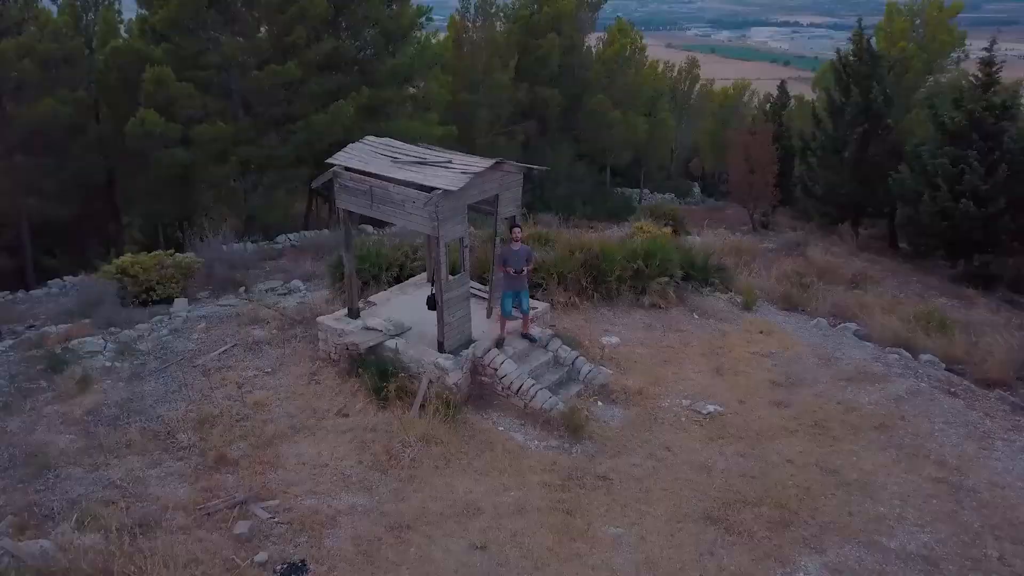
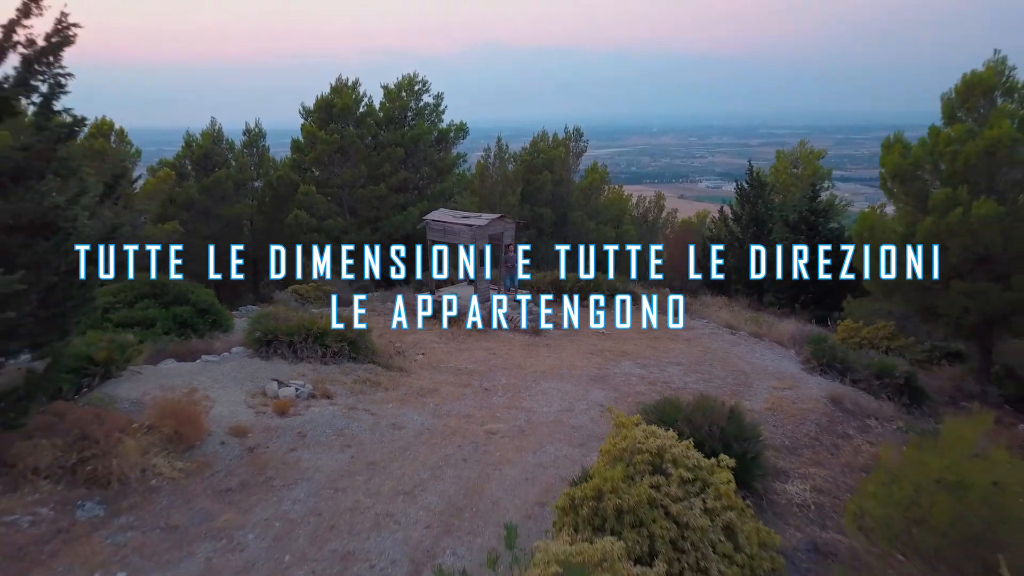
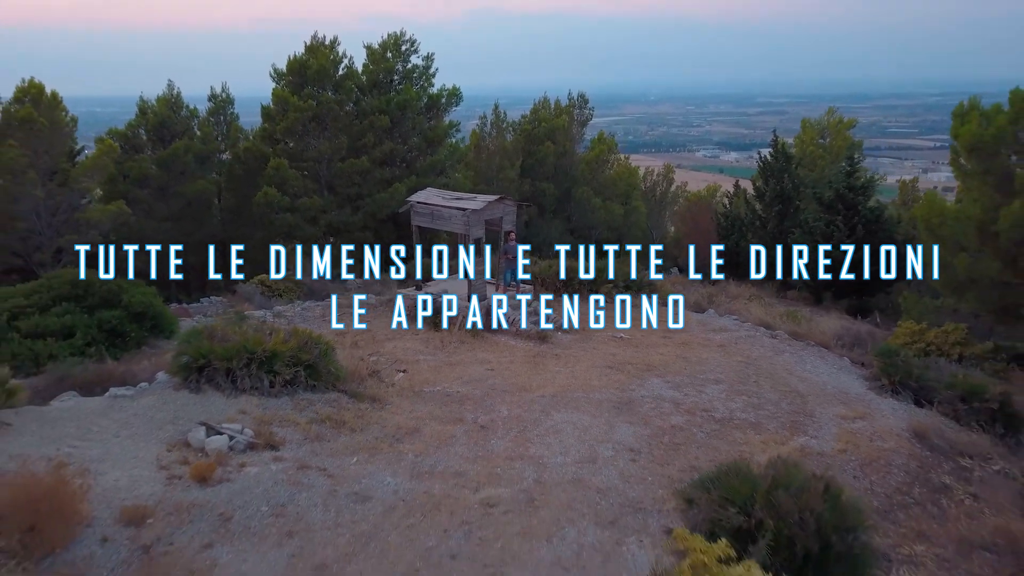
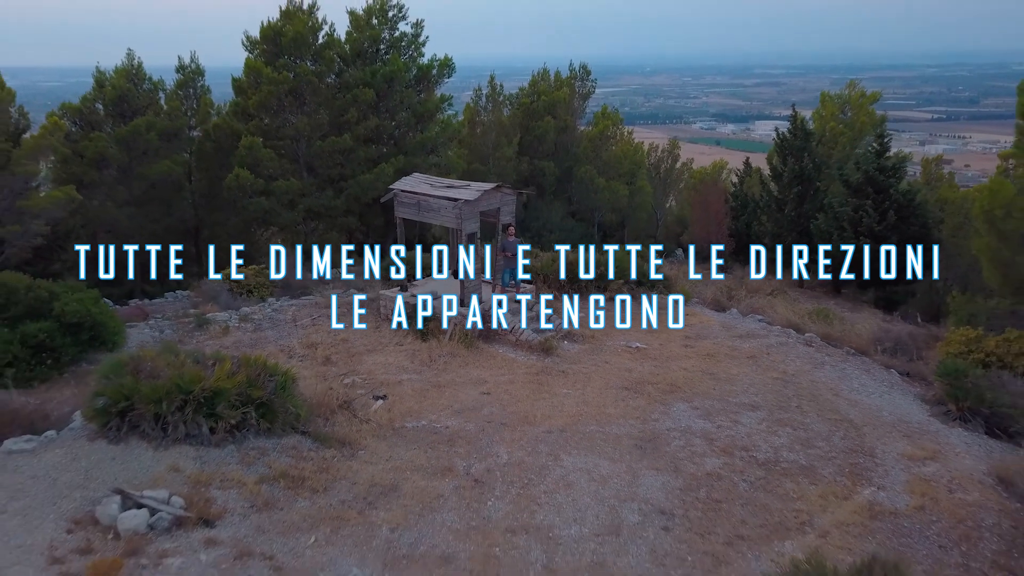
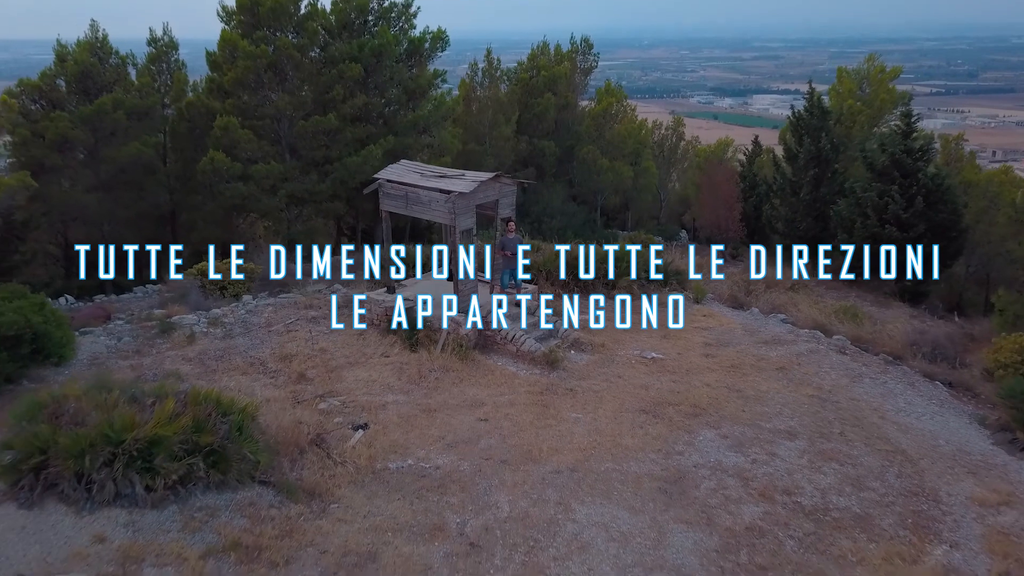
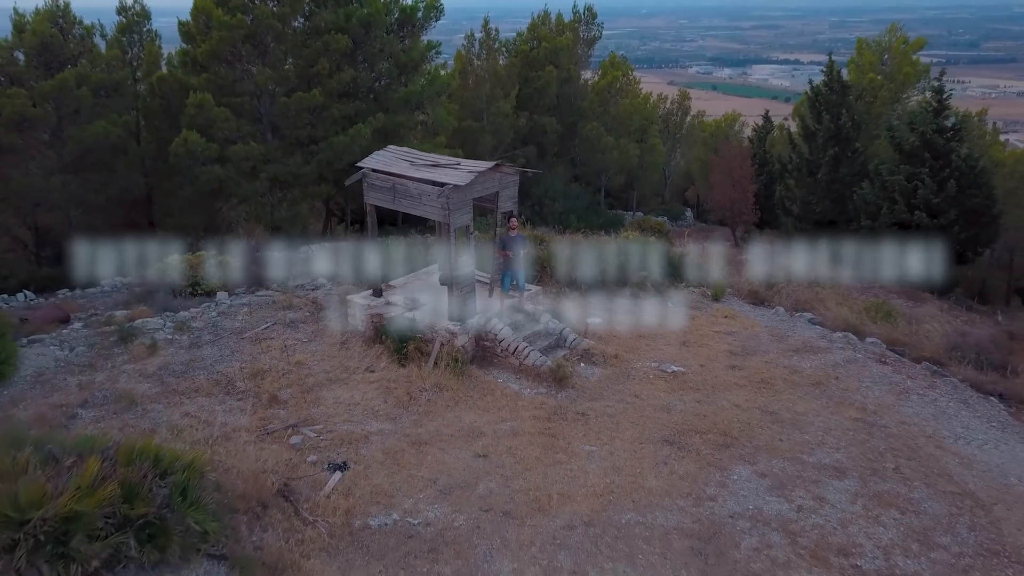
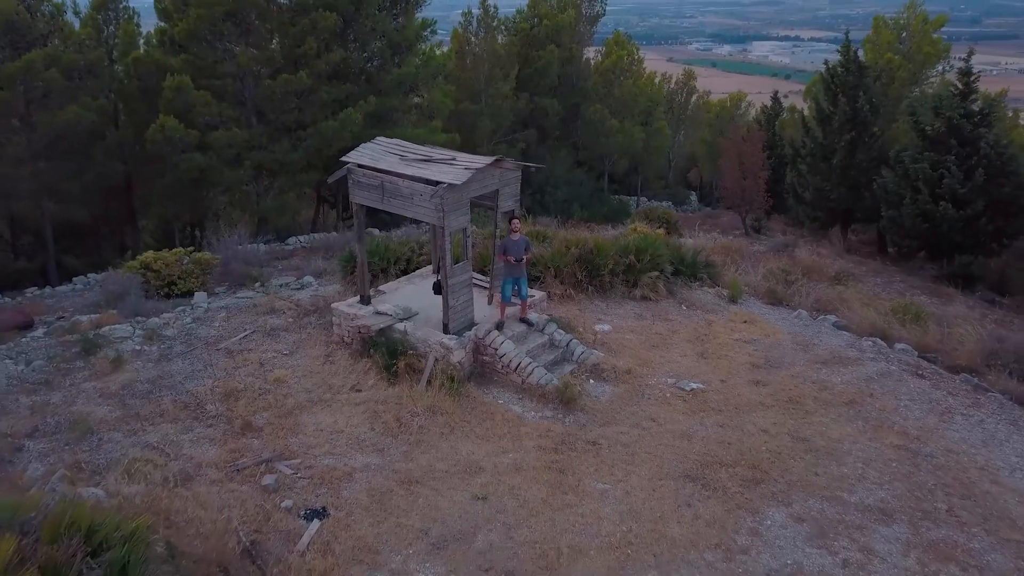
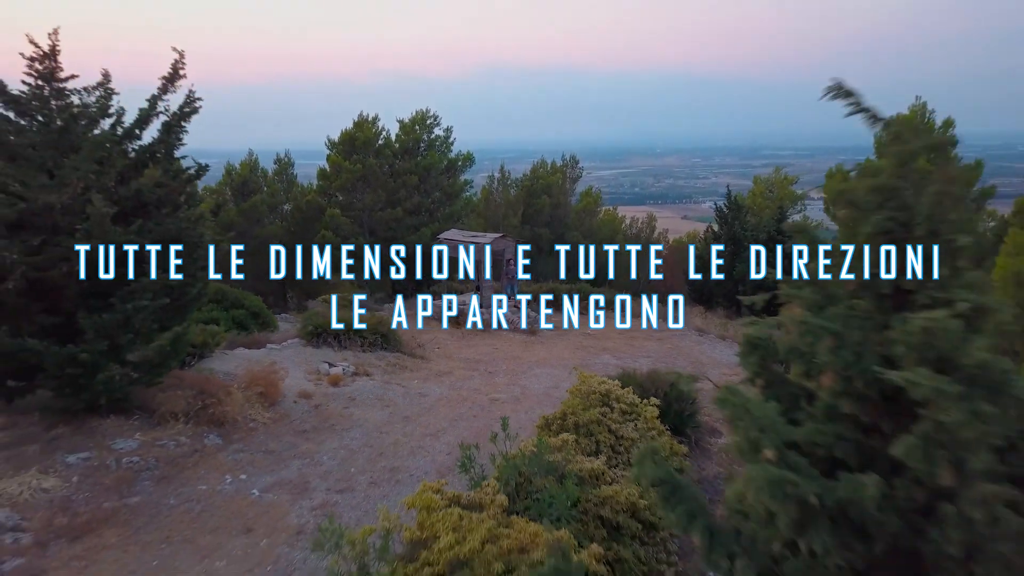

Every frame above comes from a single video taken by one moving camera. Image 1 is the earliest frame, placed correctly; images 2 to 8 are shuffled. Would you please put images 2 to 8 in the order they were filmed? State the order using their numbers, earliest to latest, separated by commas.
7, 6, 5, 4, 3, 2, 8
